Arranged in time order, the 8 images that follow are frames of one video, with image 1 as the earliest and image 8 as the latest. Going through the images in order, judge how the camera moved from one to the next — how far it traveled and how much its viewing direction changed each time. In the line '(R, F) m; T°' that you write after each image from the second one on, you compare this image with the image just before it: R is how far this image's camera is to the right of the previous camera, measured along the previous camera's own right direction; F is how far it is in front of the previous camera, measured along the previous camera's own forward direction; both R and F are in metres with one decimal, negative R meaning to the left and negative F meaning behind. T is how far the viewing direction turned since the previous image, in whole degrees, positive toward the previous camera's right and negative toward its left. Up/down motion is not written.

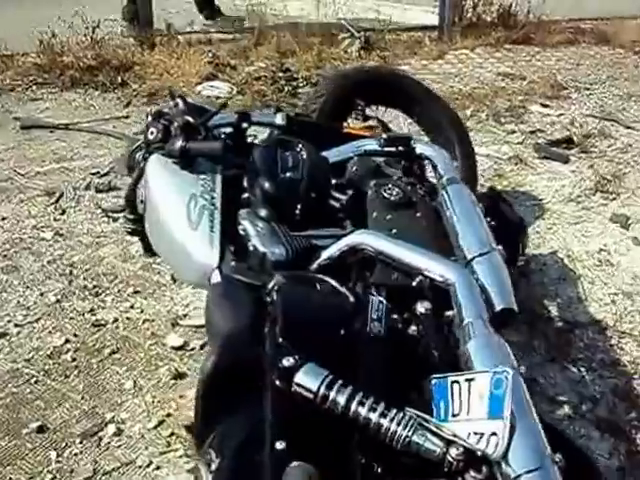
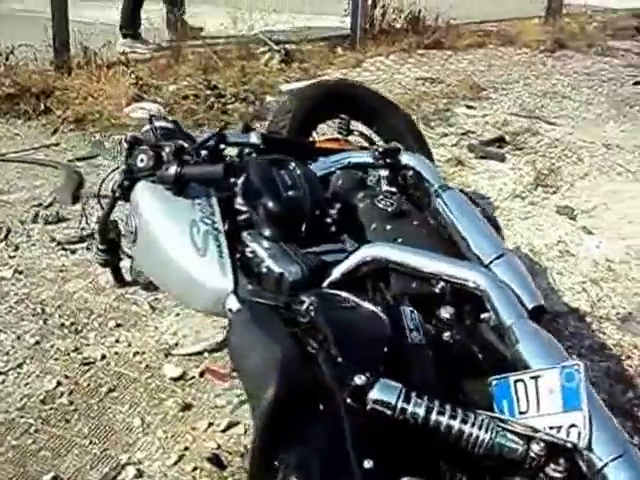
(-0.4, 0.0) m; +8°
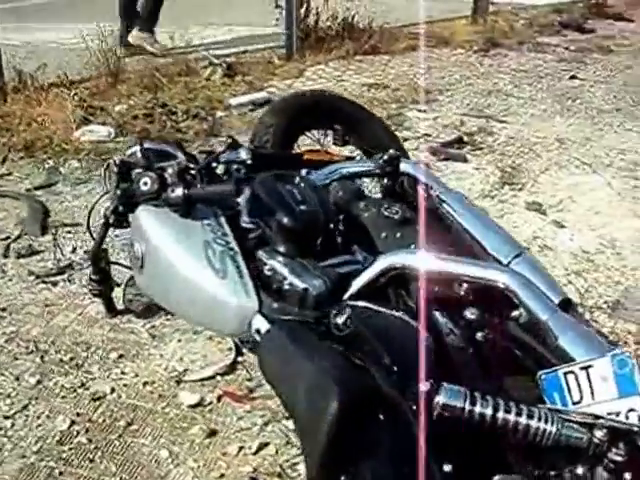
(-0.3, 0.0) m; +6°
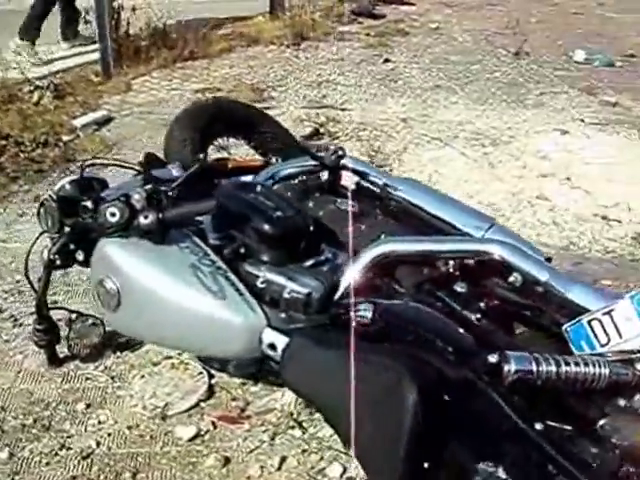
(-0.7, +0.1) m; +16°
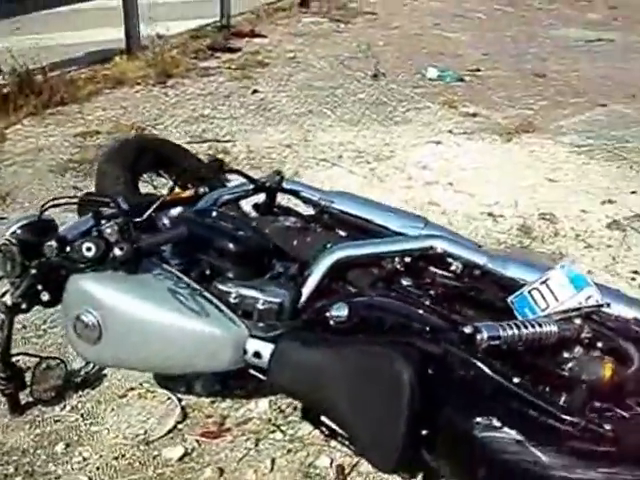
(-0.4, -0.2) m; +11°
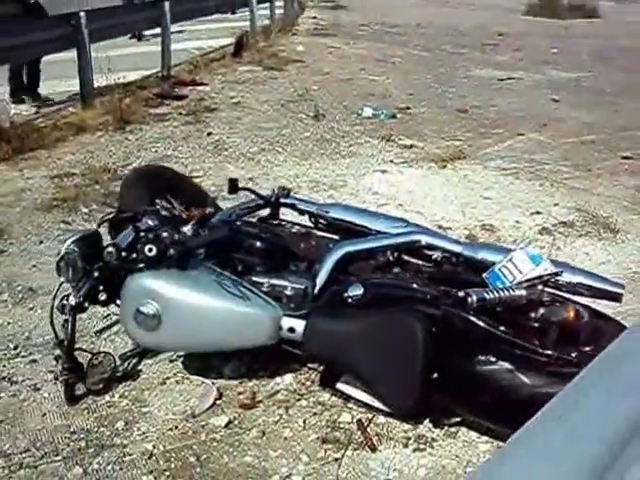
(-0.4, -0.7) m; +6°
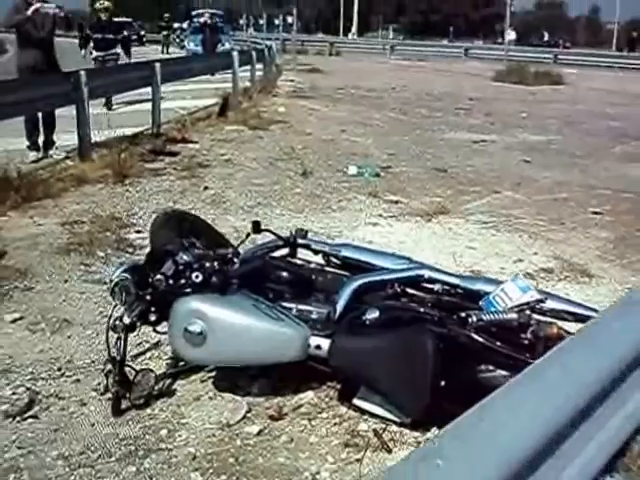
(-0.3, -0.6) m; +2°
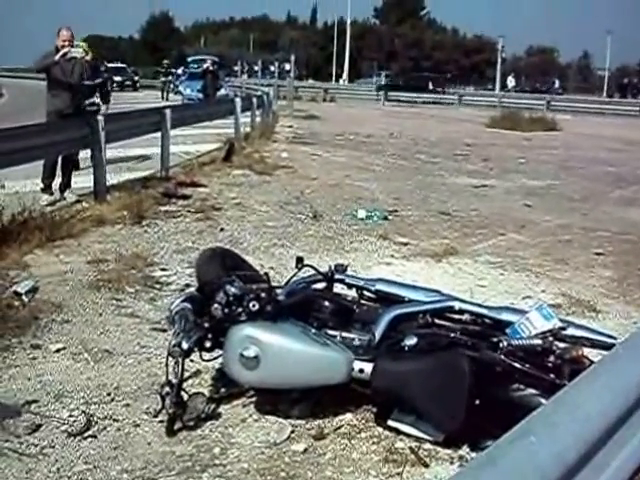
(-0.3, -0.4) m; +1°
